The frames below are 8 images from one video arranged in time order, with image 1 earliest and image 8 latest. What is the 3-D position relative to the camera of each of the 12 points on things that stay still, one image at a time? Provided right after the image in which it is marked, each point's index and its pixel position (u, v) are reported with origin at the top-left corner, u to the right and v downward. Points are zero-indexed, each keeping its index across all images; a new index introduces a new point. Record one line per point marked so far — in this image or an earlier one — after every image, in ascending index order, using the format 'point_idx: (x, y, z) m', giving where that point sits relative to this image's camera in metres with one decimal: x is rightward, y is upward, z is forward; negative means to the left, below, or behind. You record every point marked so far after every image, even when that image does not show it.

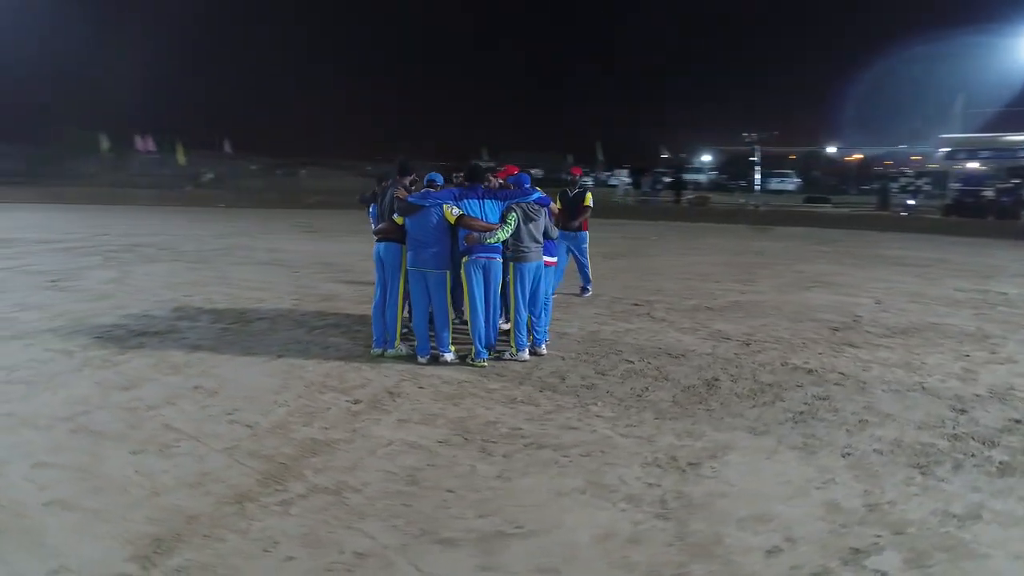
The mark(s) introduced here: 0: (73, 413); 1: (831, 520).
0: (-3.4, -1.0, +5.5) m
1: (+1.7, -1.3, +3.9) m
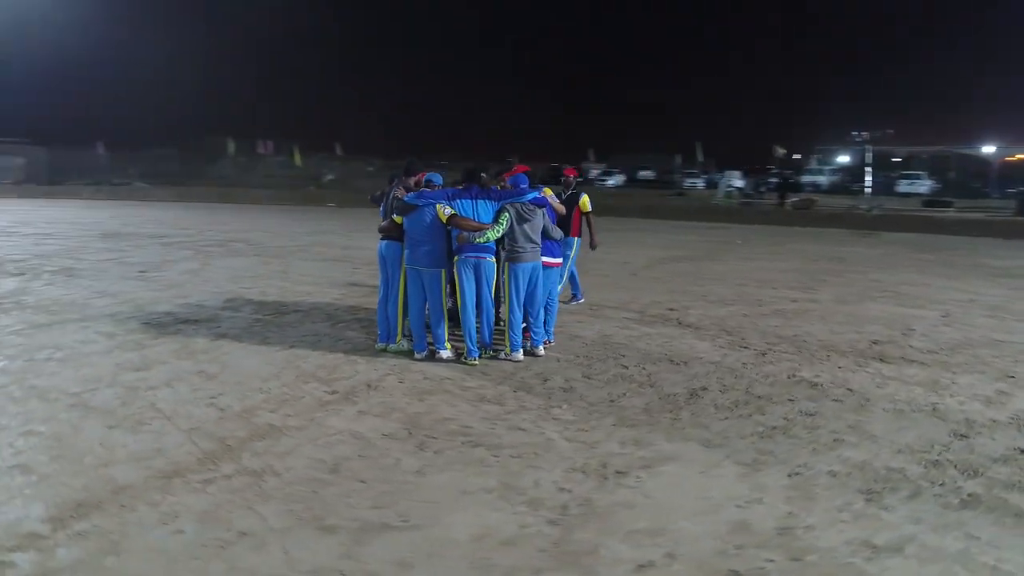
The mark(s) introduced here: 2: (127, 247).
0: (-3.7, -0.9, +6.1) m
1: (+1.1, -1.3, +3.7) m
2: (-9.2, +1.0, +17.1) m
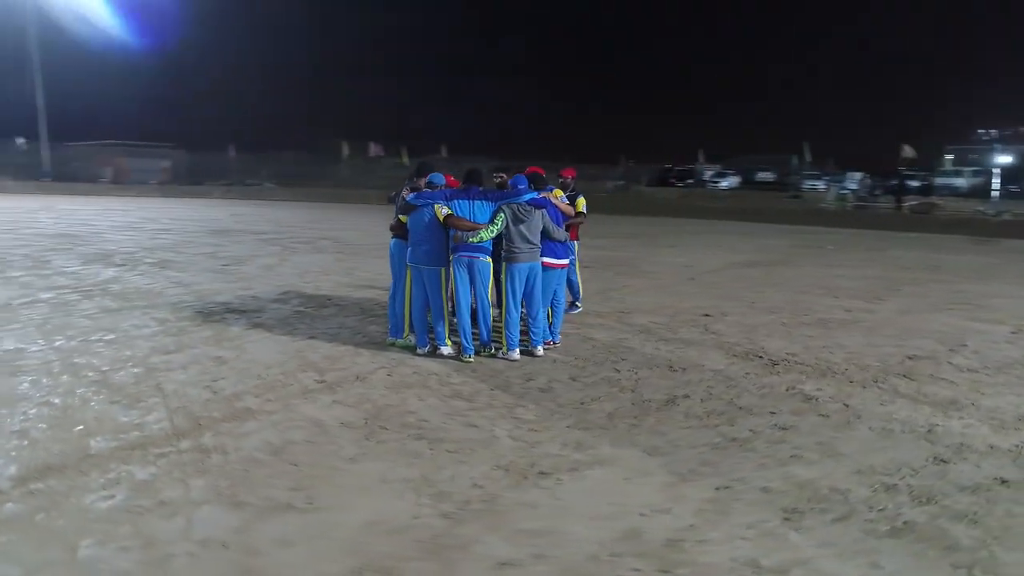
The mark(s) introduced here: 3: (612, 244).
0: (-3.8, -0.8, +6.8) m
1: (+0.5, -1.3, +3.7) m
2: (-7.4, +1.2, +18.6) m
3: (+2.8, +1.2, +19.4) m
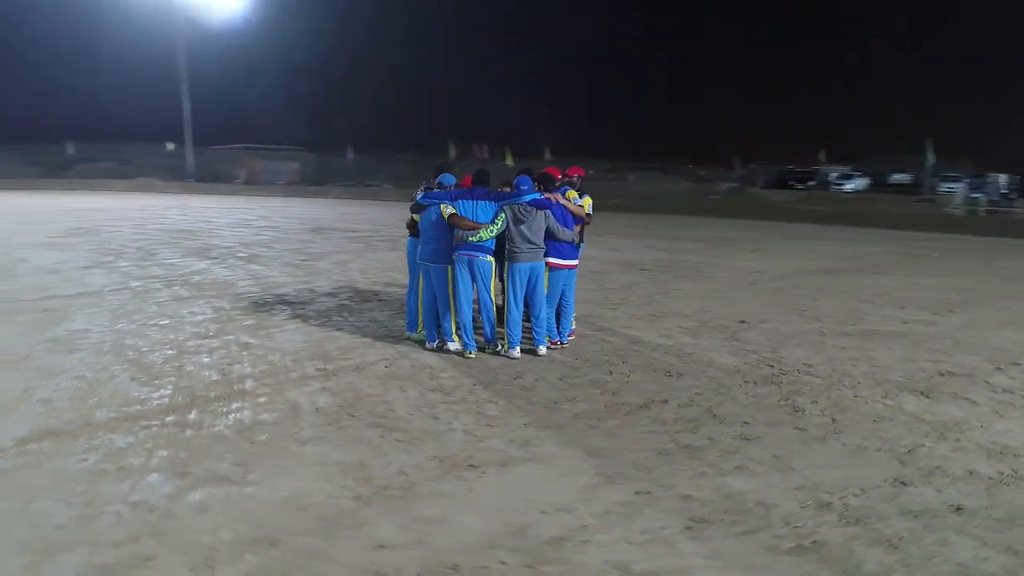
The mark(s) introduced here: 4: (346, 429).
0: (-3.8, -0.6, +7.5) m
1: (-0.1, -1.3, +3.7) m
2: (-5.4, +1.4, +19.8) m
3: (+4.8, +1.1, +18.9) m
4: (-1.2, -1.0, +5.3) m
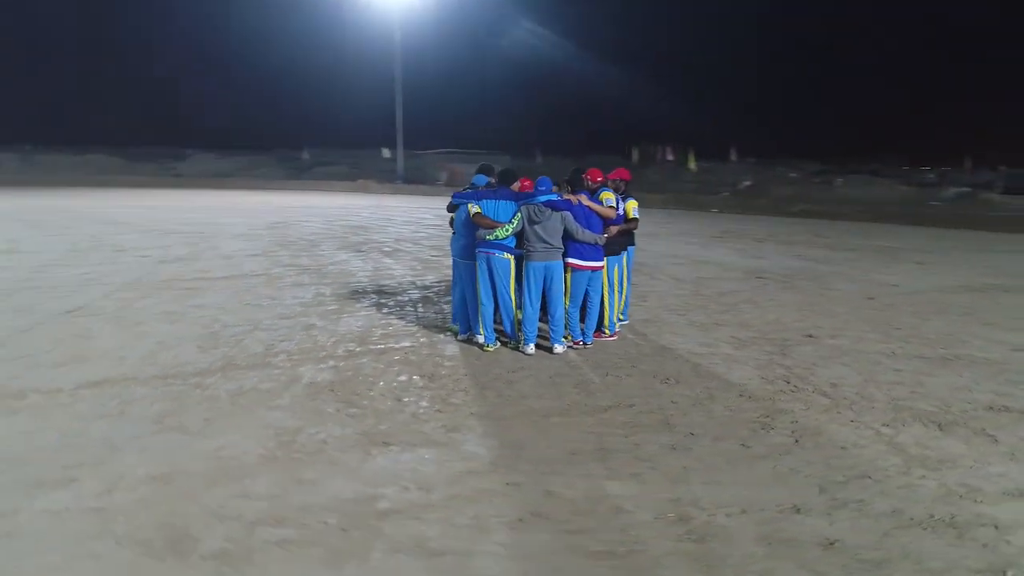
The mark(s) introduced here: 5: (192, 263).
0: (-3.5, -0.4, +8.8) m
1: (-1.0, -1.2, +4.1) m
2: (-1.3, +1.5, +21.0) m
3: (+8.1, +0.8, +17.2) m
4: (-1.6, -0.9, +5.9) m
5: (-6.5, +0.5, +14.8) m
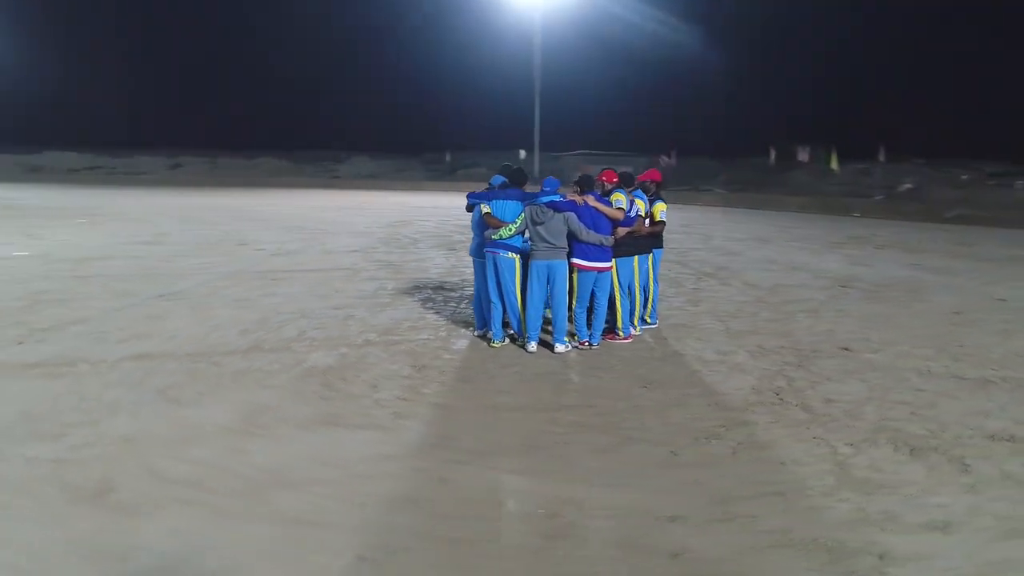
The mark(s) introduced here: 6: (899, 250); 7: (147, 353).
0: (-3.1, -0.3, +9.7) m
1: (-1.7, -1.2, +4.6) m
2: (+1.6, +1.5, +21.1) m
3: (+10.0, +0.5, +15.5) m
4: (-1.9, -0.9, +6.4) m
5: (-4.8, +0.7, +16.2) m
6: (+9.8, +0.9, +18.3) m
7: (-3.8, -0.7, +7.4) m
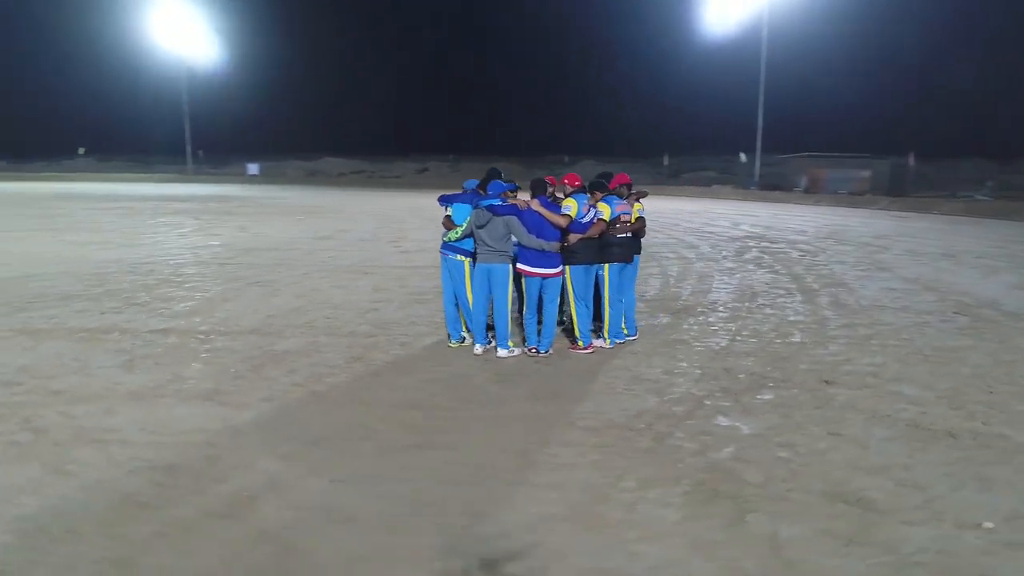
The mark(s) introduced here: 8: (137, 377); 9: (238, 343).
0: (-2.7, -0.2, +10.7) m
1: (-3.2, -1.1, +5.4) m
2: (+5.5, +1.2, +20.0) m
3: (+11.6, -0.2, +11.8) m
4: (-2.7, -0.8, +7.3) m
5: (-2.2, +0.8, +17.4) m
6: (+12.3, +0.3, +14.6) m
7: (-4.2, -0.5, +8.8) m
8: (-3.5, -0.8, +6.7) m
9: (-3.1, -0.6, +8.0) m
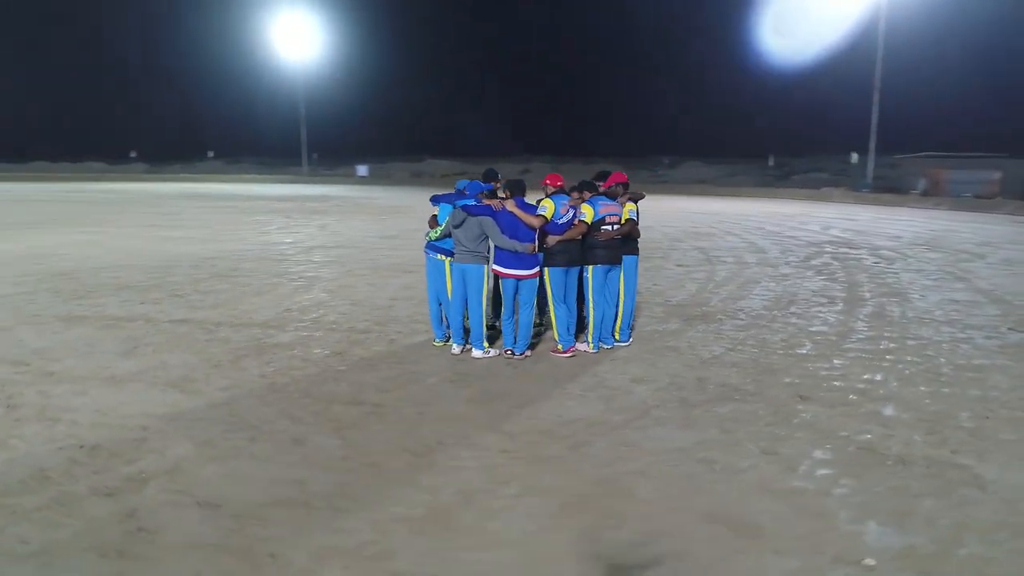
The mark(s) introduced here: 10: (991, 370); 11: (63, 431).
0: (-2.5, -0.2, +11.0) m
1: (-3.7, -1.0, +5.9) m
2: (+7.1, +1.0, +19.0) m
3: (+11.9, -0.5, +10.0) m
4: (-3.0, -0.7, +7.6) m
5: (-0.9, +0.8, +17.6) m
6: (+13.0, -0.1, +12.6) m
7: (-4.2, -0.4, +9.4) m
8: (-3.9, -0.8, +7.2) m
9: (-3.2, -0.6, +8.4) m
10: (+4.9, -0.8, +7.3) m
11: (-3.3, -1.1, +5.3) m
